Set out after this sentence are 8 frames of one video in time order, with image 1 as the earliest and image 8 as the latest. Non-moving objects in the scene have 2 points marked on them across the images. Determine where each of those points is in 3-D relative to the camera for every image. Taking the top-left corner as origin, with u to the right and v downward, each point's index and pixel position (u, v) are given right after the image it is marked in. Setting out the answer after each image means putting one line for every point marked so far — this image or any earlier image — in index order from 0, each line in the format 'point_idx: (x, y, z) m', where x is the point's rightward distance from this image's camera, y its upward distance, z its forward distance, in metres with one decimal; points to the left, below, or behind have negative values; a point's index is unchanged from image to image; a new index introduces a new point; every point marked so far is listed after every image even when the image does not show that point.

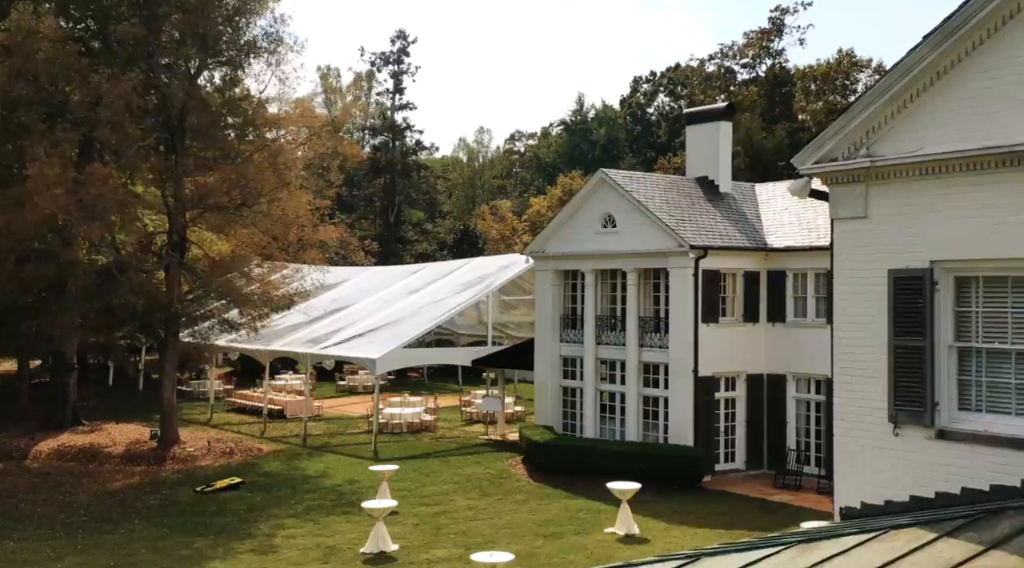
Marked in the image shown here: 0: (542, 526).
0: (+0.6, -4.3, +19.2) m
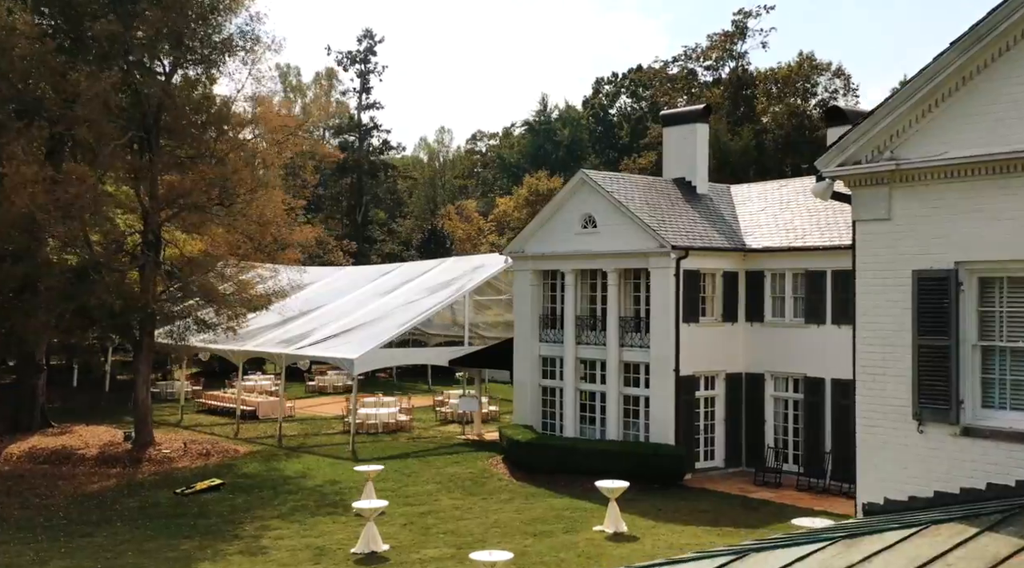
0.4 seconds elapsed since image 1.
0: (+0.4, -4.3, +19.3) m
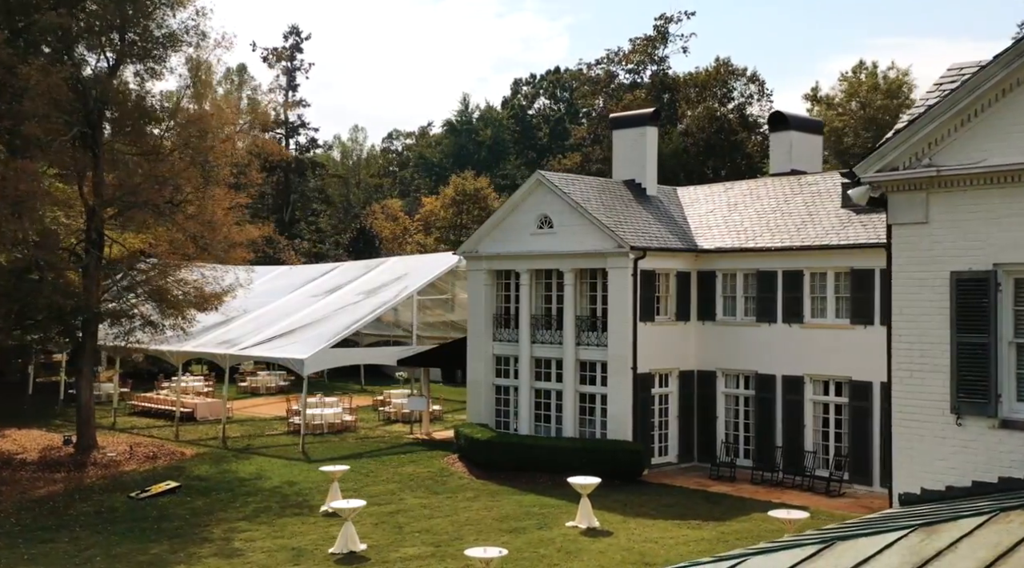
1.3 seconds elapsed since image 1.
0: (-0.1, -4.3, +19.5) m
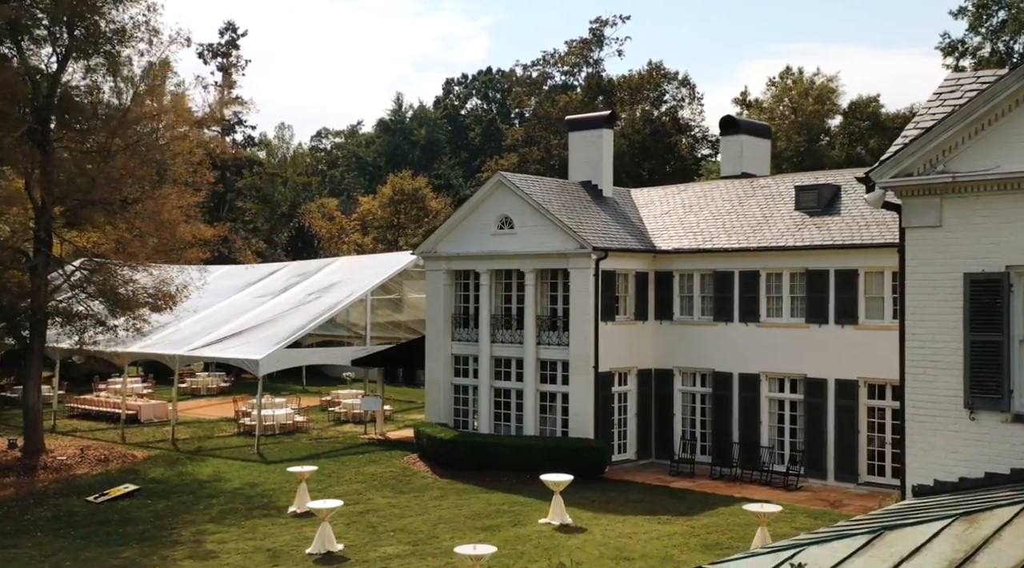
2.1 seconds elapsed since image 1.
0: (-0.6, -4.3, +19.7) m
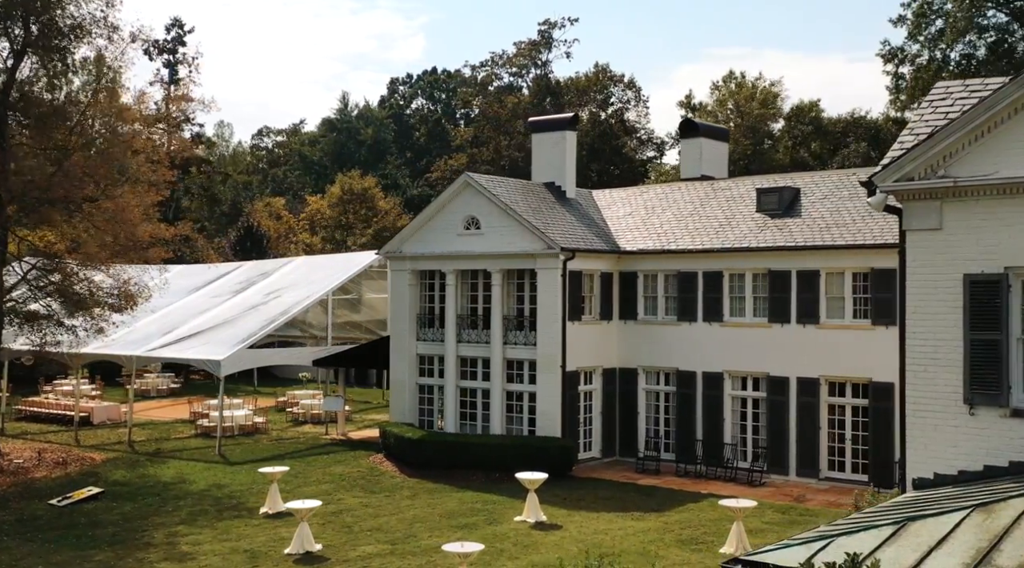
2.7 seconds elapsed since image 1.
0: (-1.1, -4.3, +19.8) m
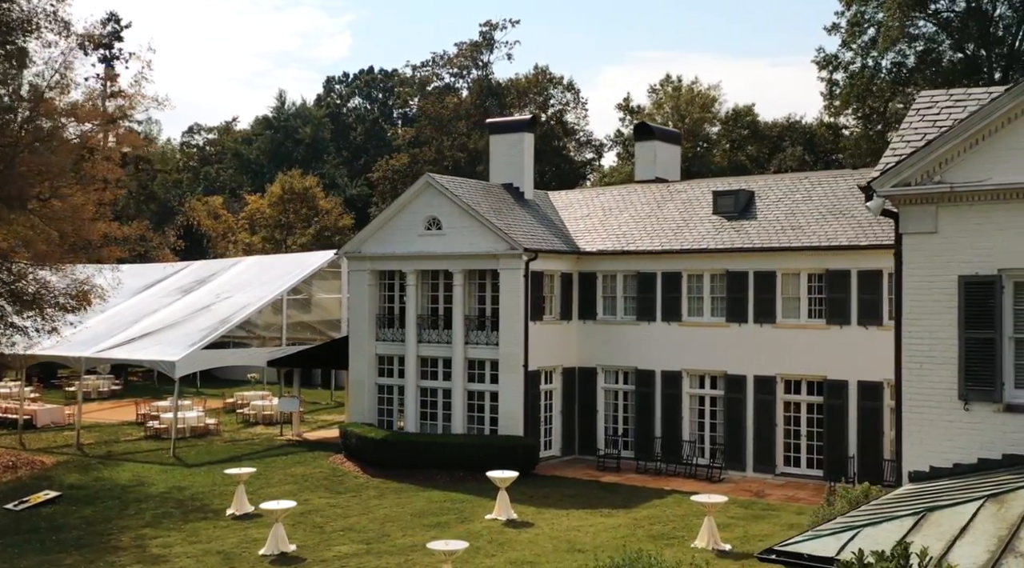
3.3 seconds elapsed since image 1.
0: (-1.6, -4.3, +19.9) m
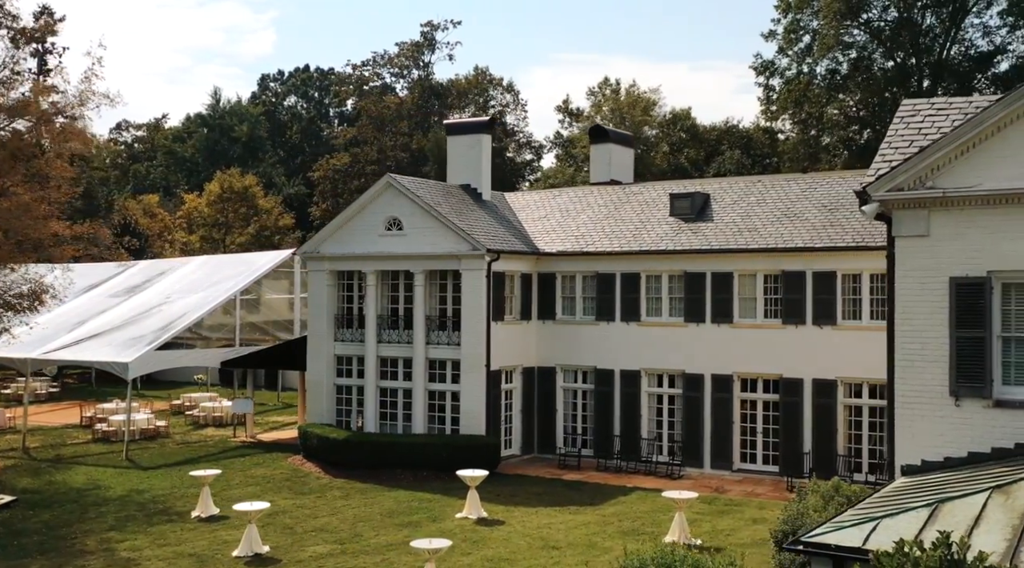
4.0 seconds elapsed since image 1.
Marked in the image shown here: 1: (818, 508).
0: (-2.2, -4.3, +19.9) m
1: (+4.4, -3.2, +15.5) m
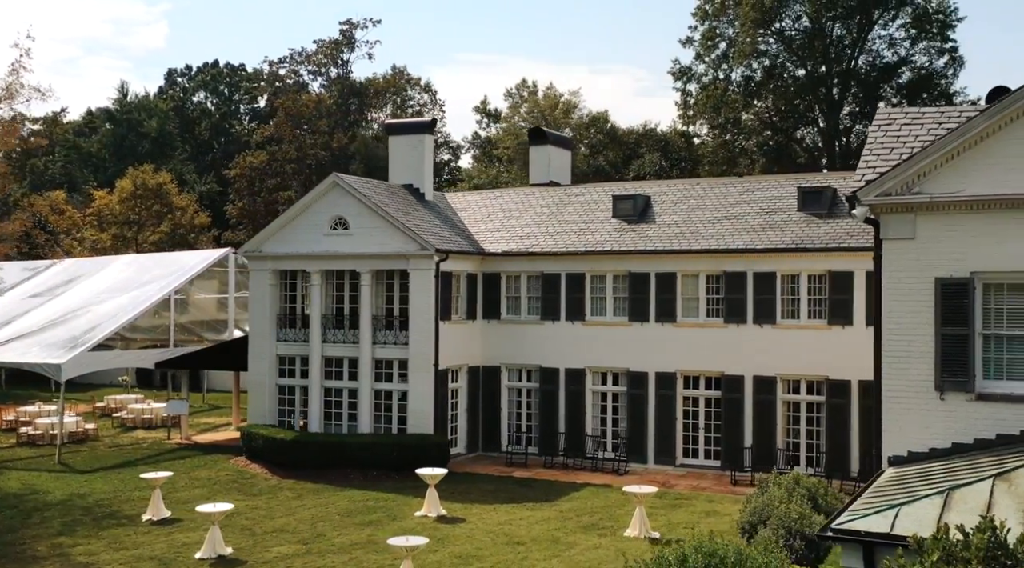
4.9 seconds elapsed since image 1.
0: (-2.9, -4.3, +19.9) m
1: (+4.0, -3.2, +16.1) m
